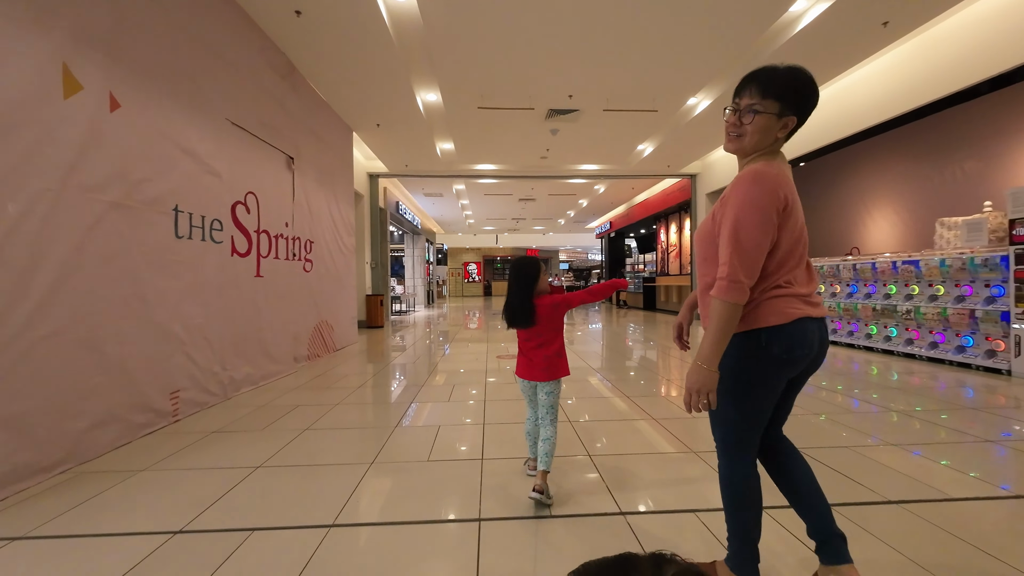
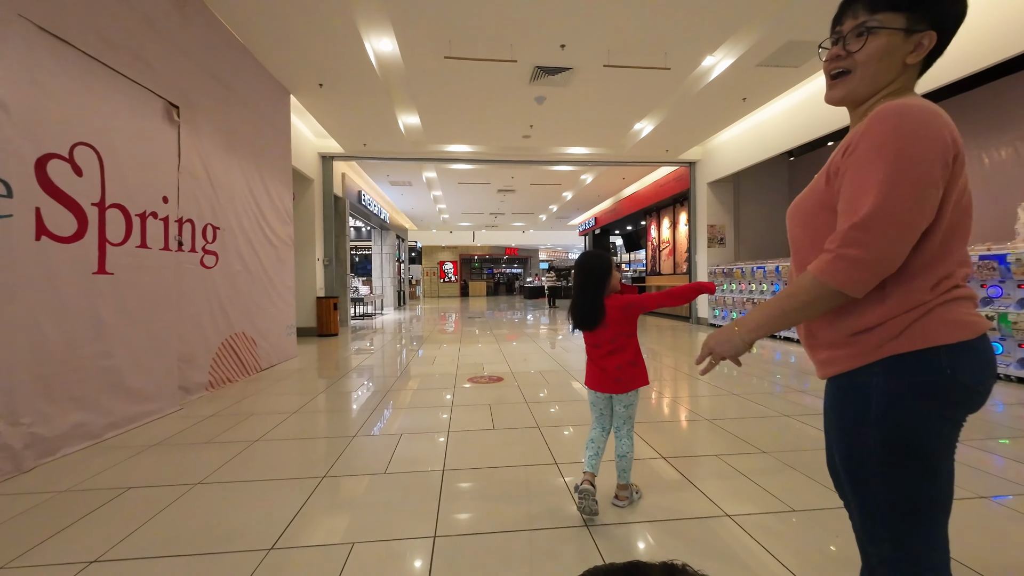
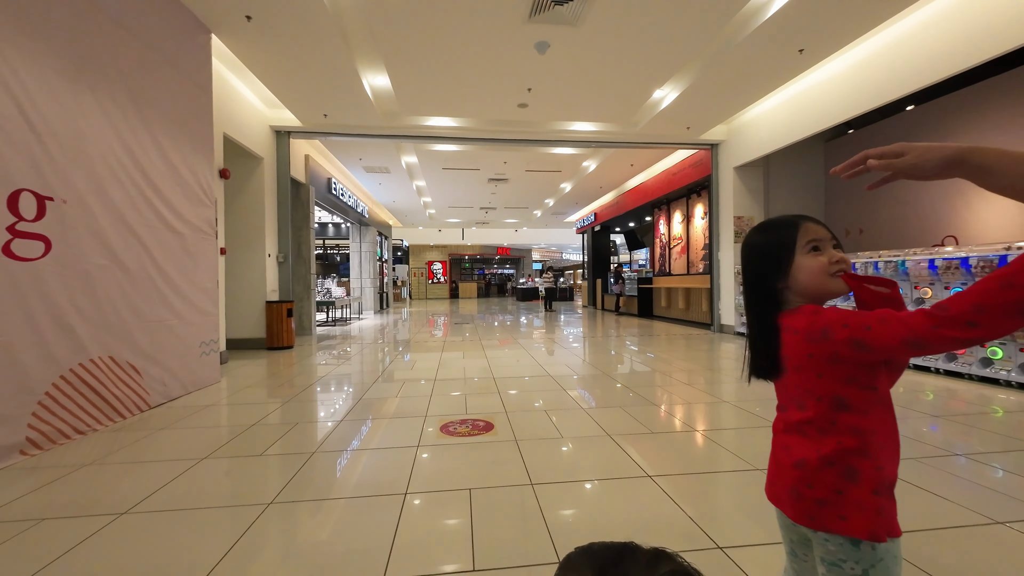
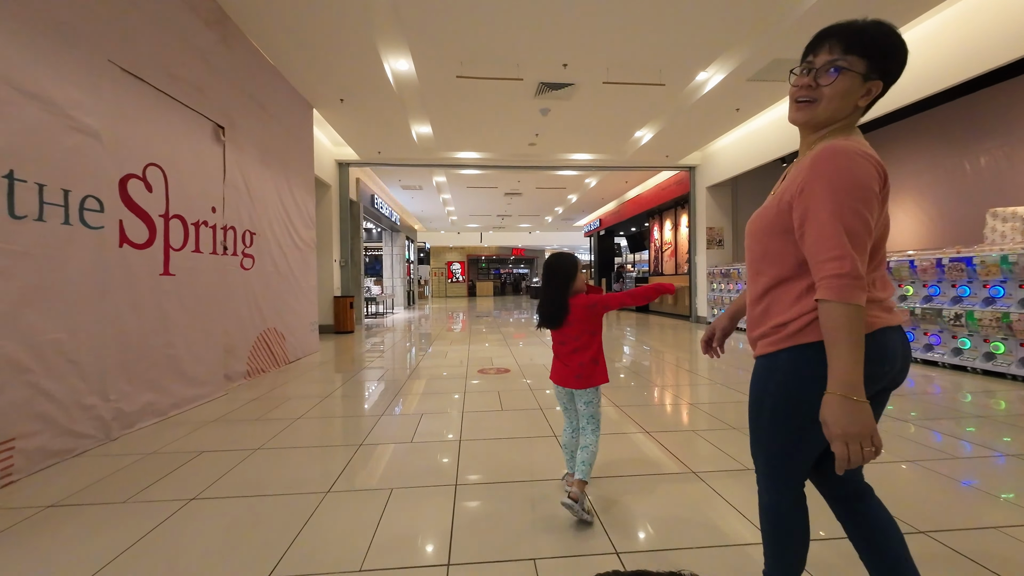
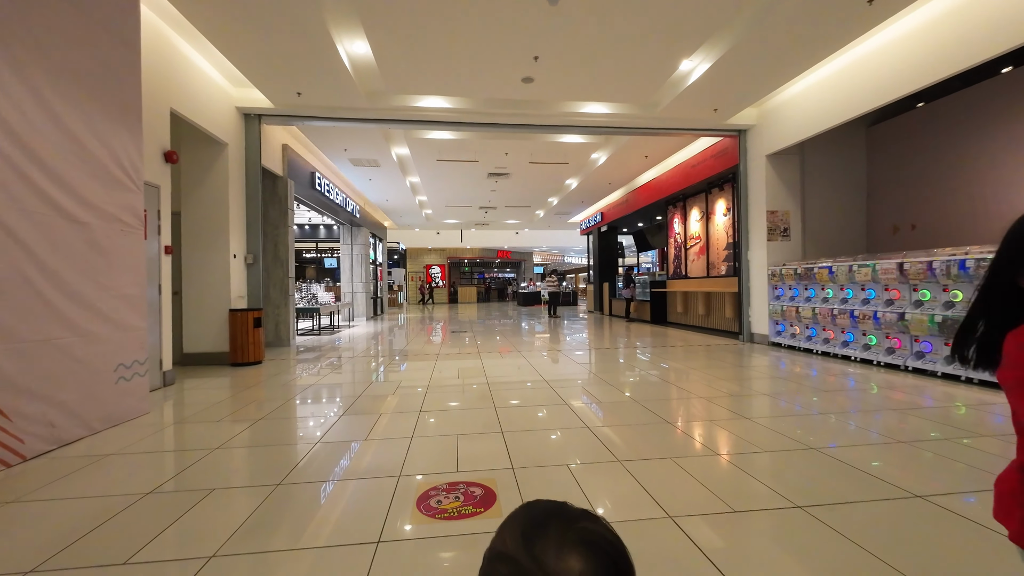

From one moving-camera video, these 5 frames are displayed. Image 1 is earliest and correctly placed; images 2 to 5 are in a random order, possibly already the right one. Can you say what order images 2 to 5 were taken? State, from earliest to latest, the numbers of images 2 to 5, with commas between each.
4, 2, 3, 5
